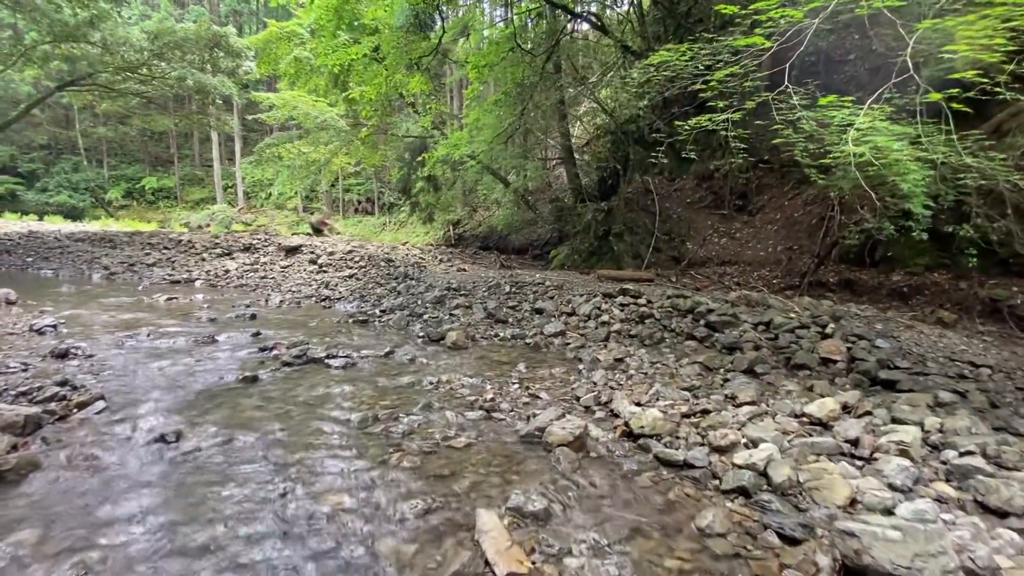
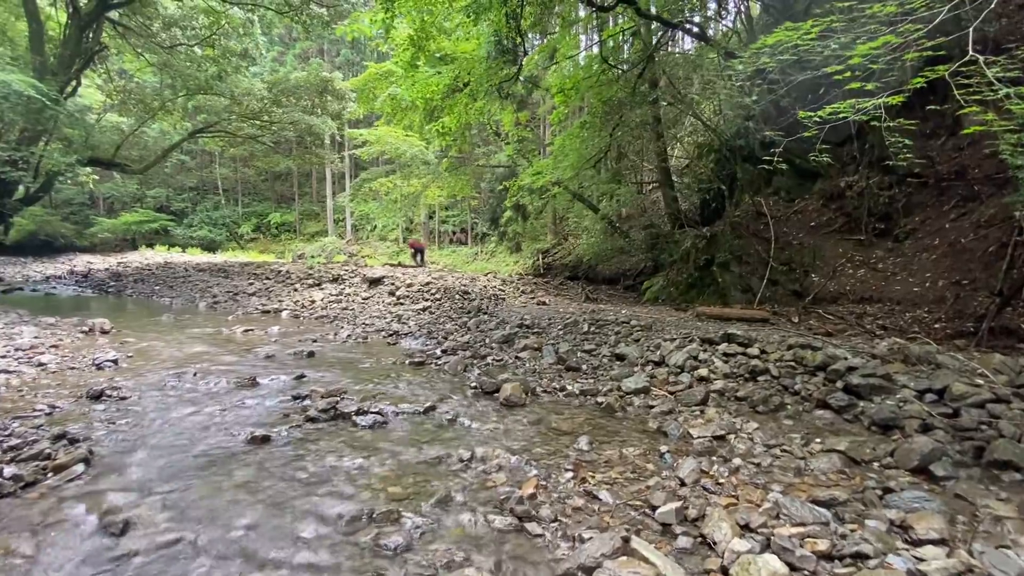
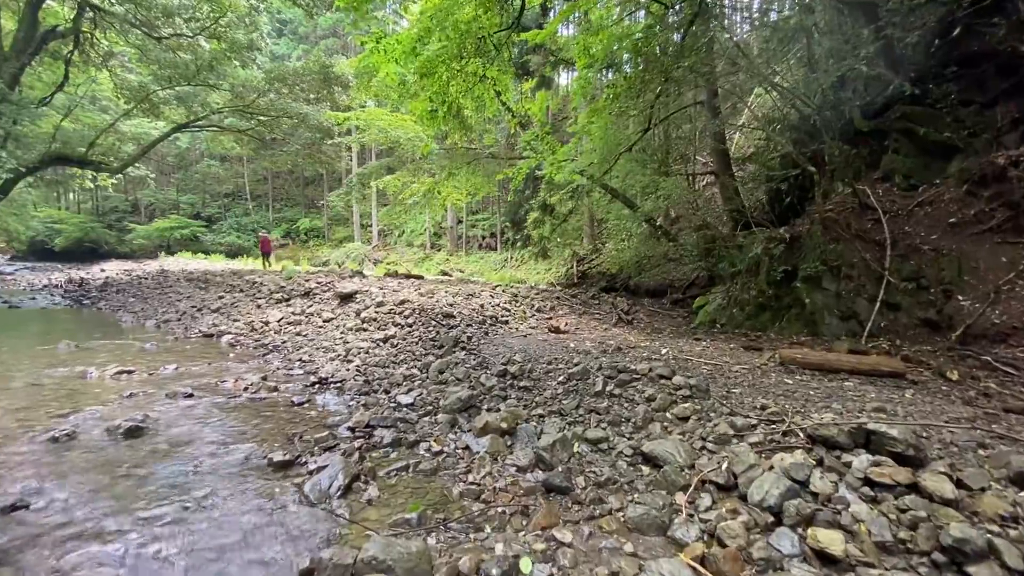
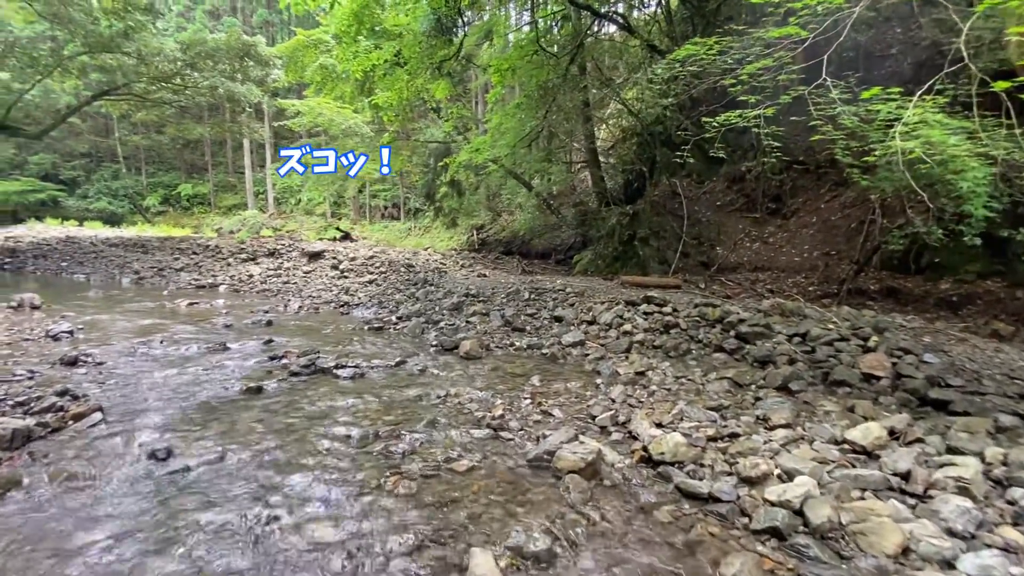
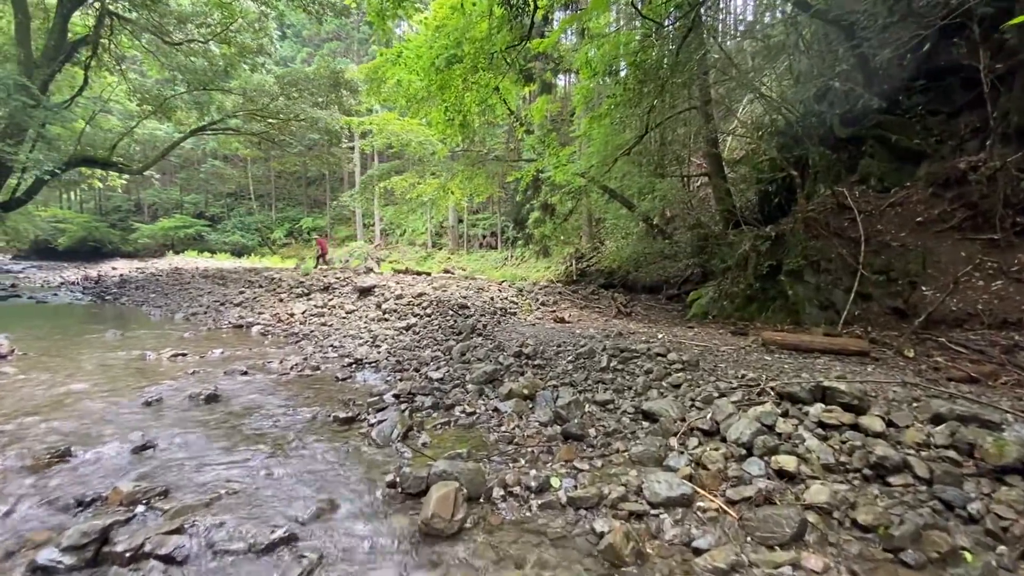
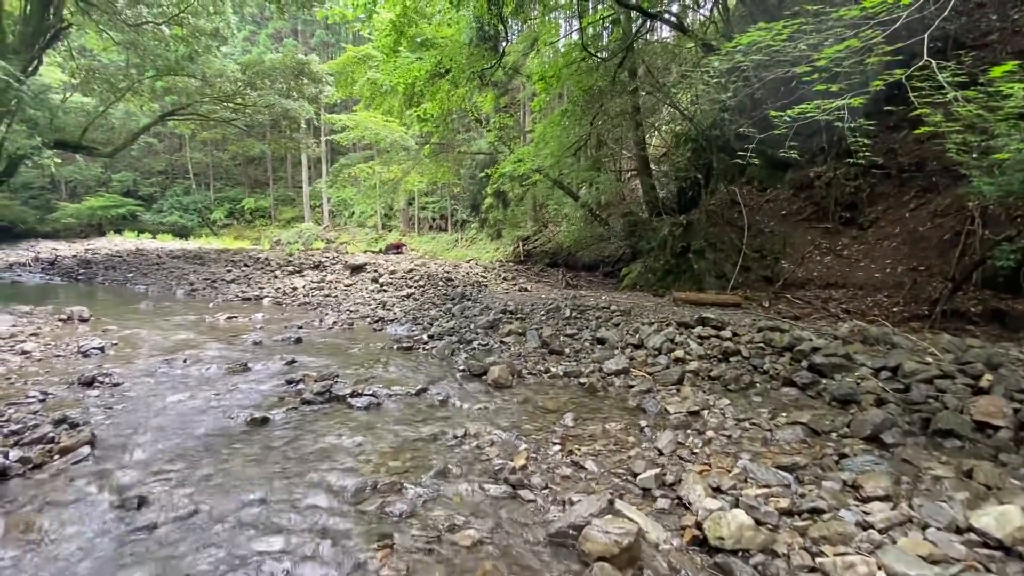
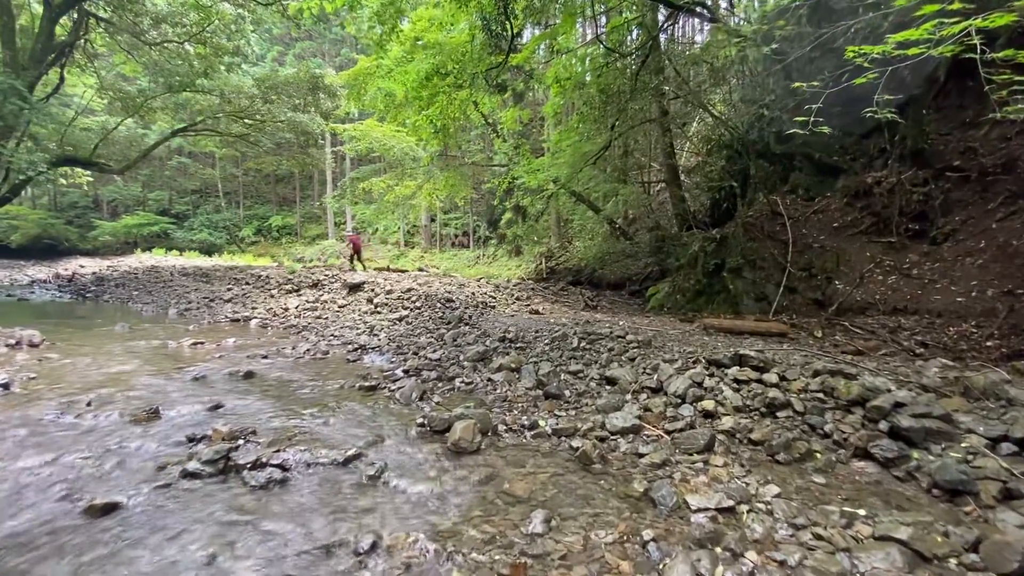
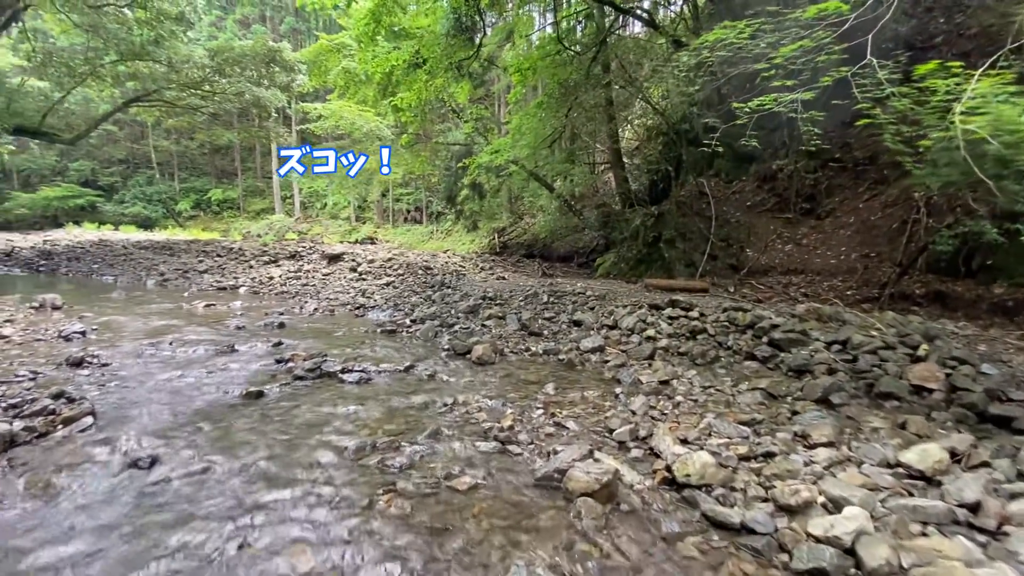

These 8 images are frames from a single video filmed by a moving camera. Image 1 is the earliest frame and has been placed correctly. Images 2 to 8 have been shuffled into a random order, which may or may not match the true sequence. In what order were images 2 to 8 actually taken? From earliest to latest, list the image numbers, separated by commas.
4, 8, 6, 2, 7, 5, 3
